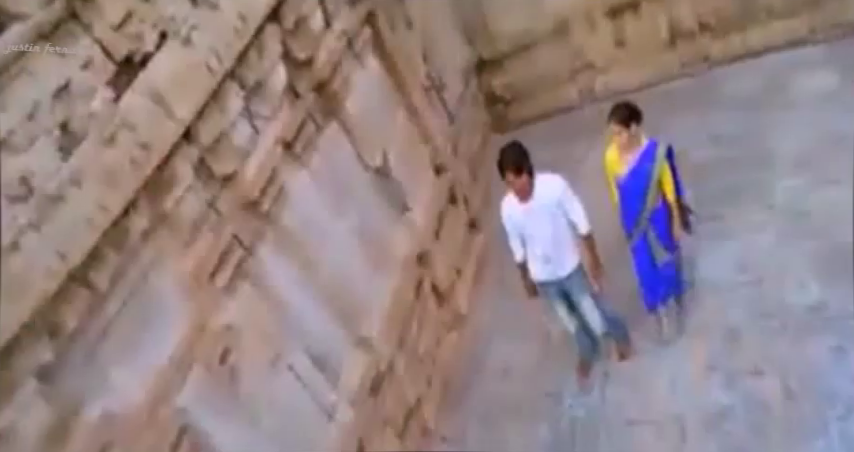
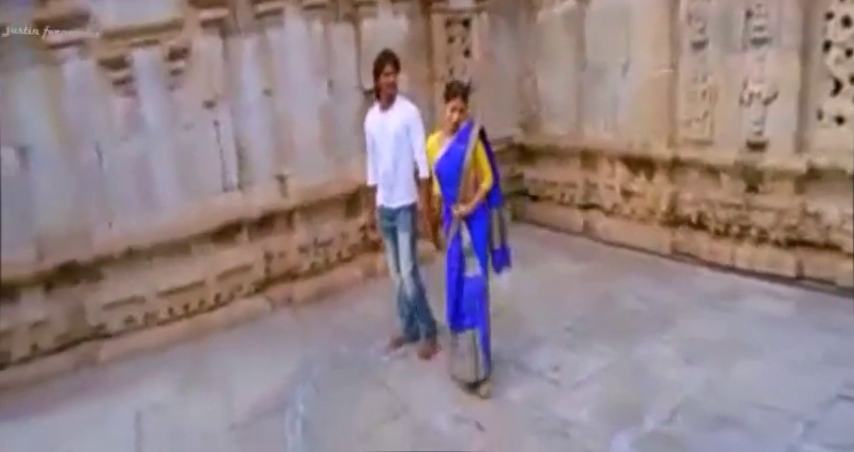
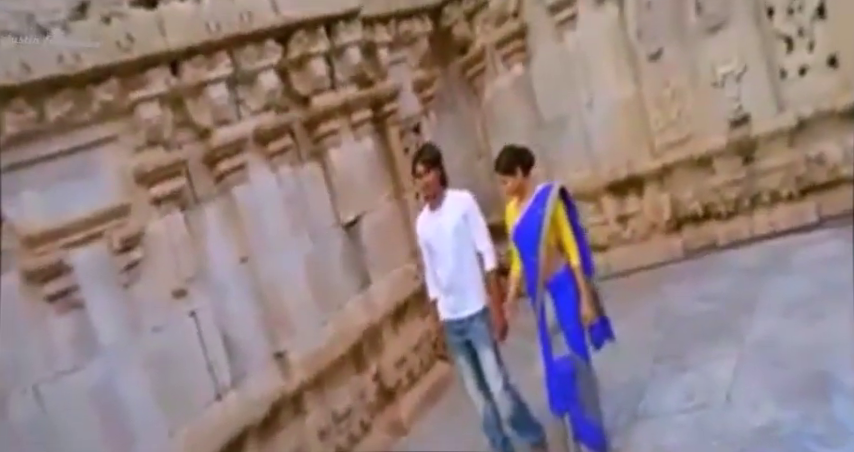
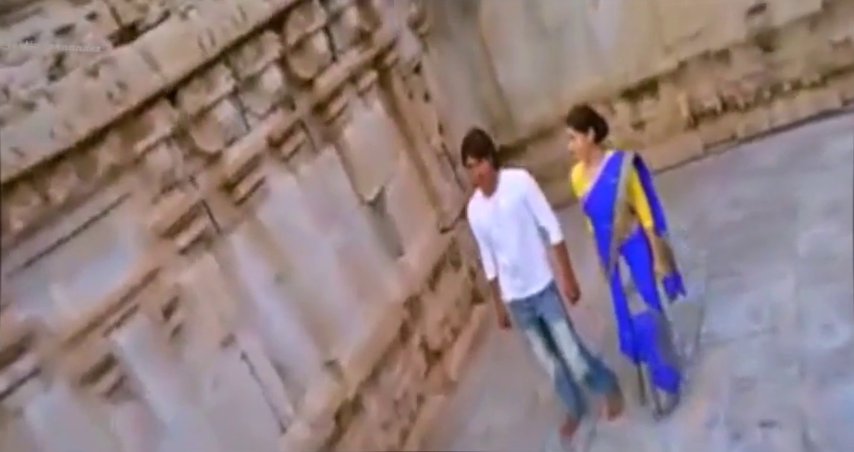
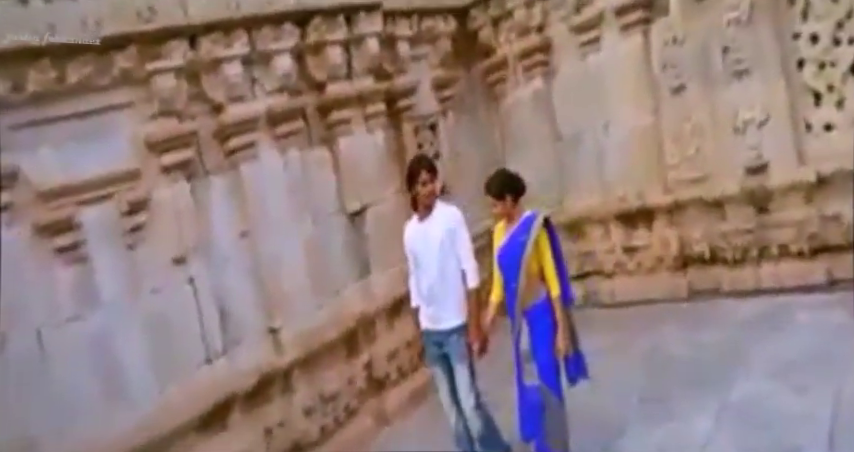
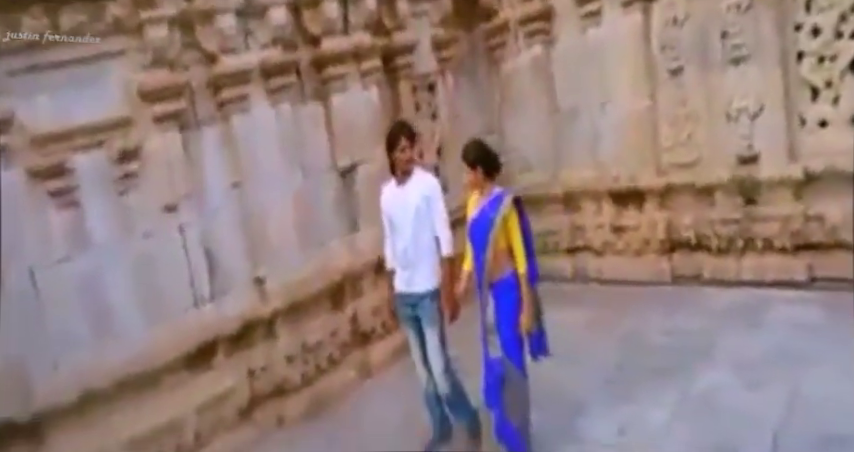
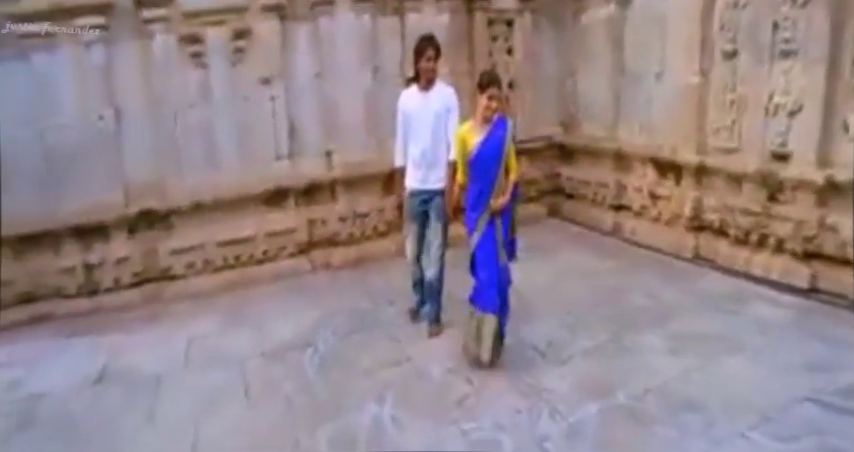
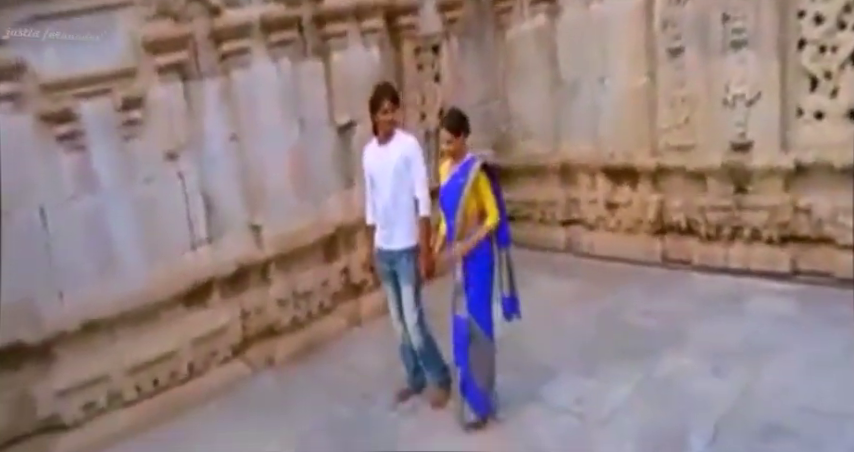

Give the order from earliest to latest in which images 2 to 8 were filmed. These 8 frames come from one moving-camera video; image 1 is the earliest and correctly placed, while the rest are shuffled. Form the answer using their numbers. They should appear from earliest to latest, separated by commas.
4, 3, 5, 6, 8, 2, 7
